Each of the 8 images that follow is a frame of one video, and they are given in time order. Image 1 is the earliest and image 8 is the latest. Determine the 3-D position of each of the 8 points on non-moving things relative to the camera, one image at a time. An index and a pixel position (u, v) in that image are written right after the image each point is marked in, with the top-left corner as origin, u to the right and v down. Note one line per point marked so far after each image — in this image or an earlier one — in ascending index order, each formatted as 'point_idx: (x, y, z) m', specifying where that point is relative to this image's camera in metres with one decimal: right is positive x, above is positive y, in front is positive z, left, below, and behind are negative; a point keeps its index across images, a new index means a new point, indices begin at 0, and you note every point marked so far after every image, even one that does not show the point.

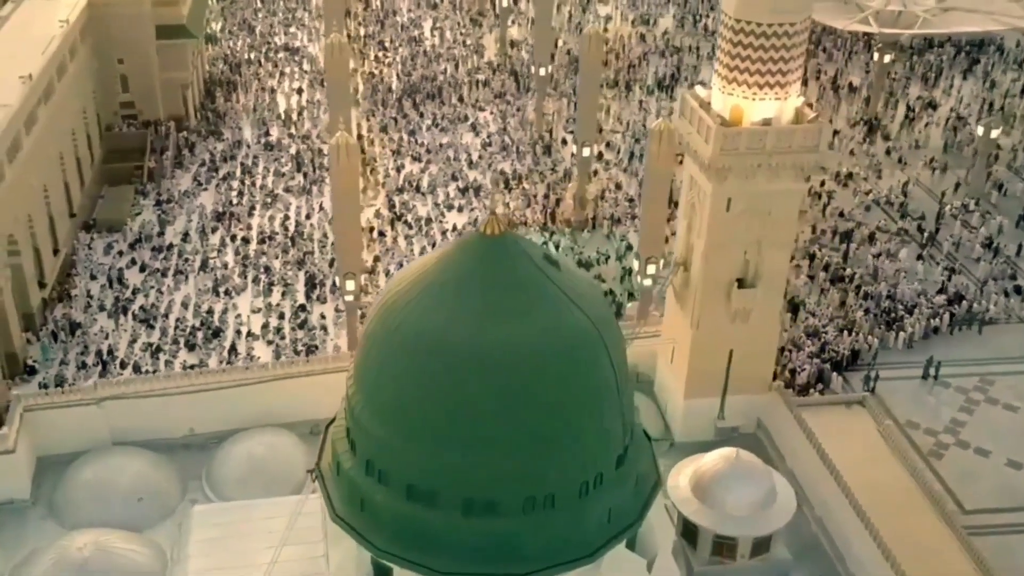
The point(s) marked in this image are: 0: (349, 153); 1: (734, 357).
0: (-2.3, +1.9, +16.2) m
1: (+2.5, -0.8, +13.2) m
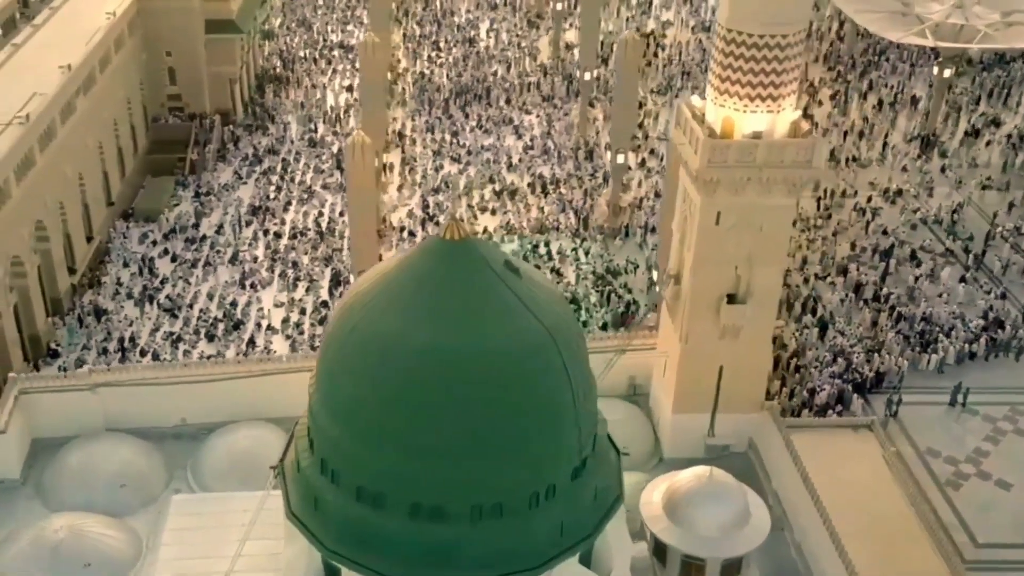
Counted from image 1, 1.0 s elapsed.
0: (-2.1, +1.9, +16.3) m
1: (+2.4, -1.0, +12.9) m
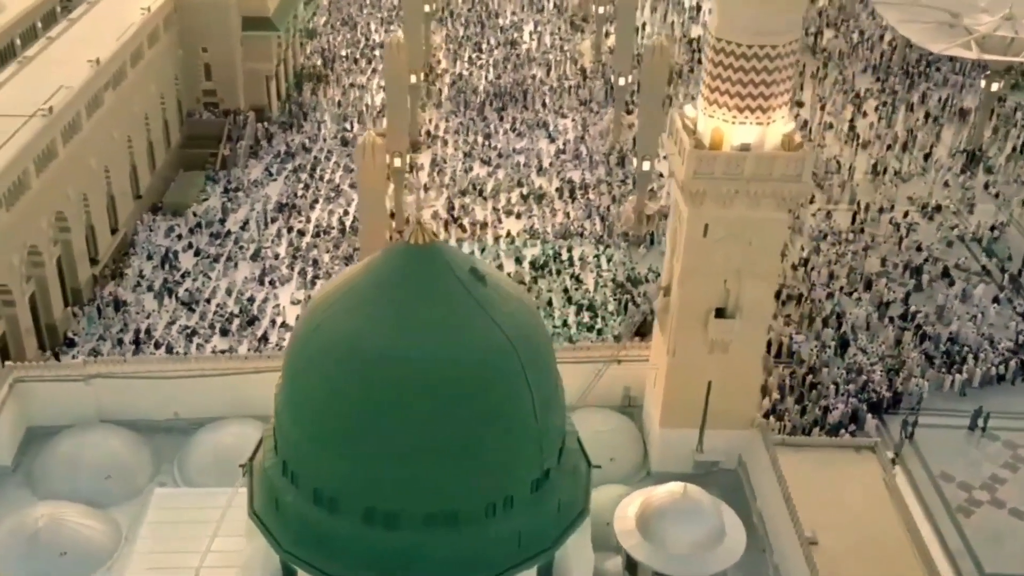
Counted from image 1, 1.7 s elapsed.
0: (-1.9, +1.9, +16.3) m
1: (+2.2, -1.1, +12.7) m
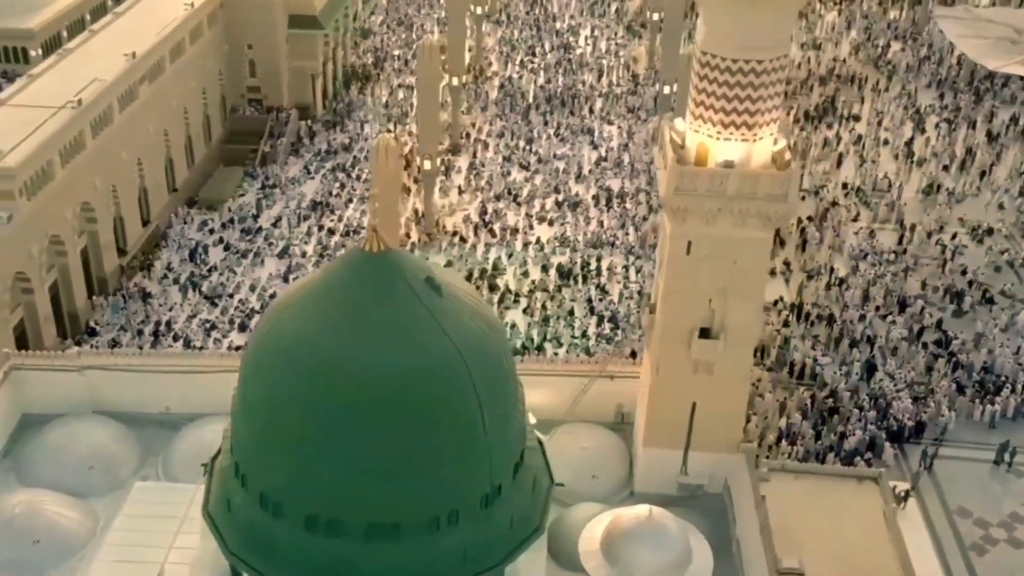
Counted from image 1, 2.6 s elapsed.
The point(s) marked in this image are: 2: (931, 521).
0: (-1.8, +1.9, +16.3) m
1: (+2.0, -1.3, +12.3) m
2: (+5.8, -3.2, +15.8) m
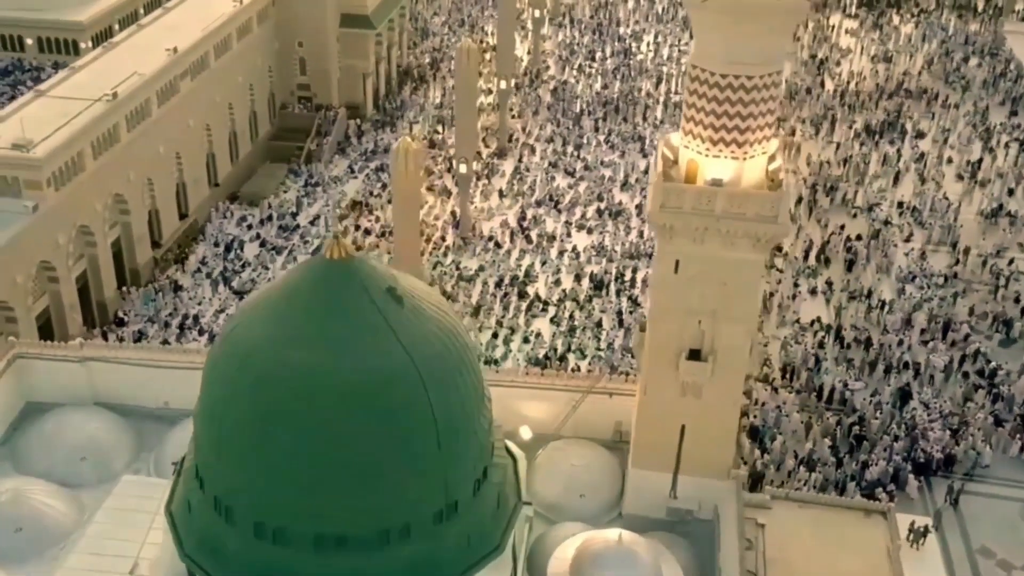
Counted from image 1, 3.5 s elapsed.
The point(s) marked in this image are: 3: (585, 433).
0: (-1.5, +1.8, +16.2) m
1: (+1.8, -1.5, +11.9) m
2: (+5.8, -3.6, +15.1) m
3: (+0.9, -1.7, +13.6) m
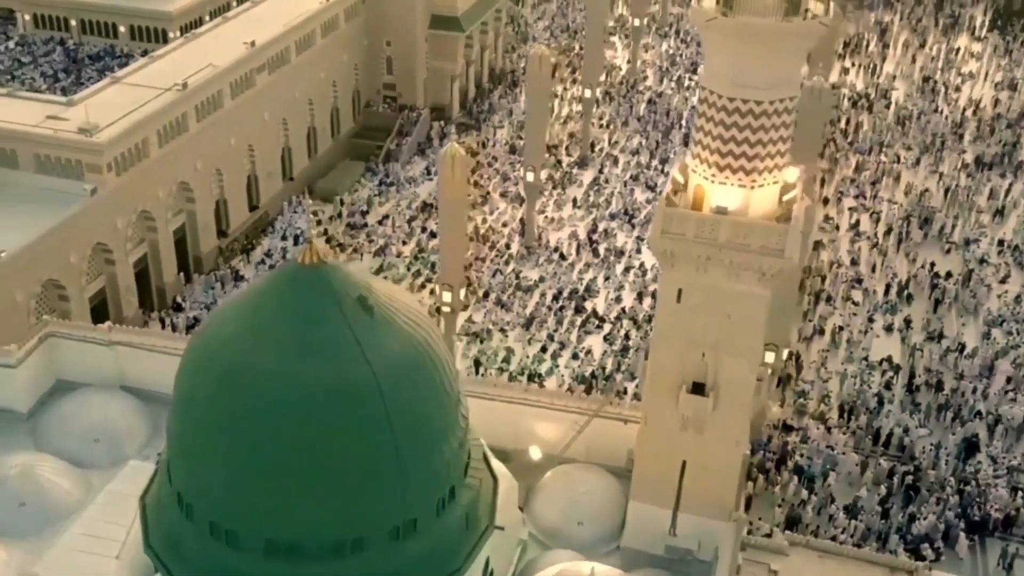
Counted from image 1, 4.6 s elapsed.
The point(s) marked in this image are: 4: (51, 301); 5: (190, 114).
0: (-0.8, +1.7, +16.0) m
1: (+1.7, -1.8, +11.4) m
2: (+5.9, -4.2, +14.1) m
3: (+1.0, -2.0, +13.2) m
4: (-6.5, -0.2, +16.1) m
5: (-5.2, +2.8, +18.3) m
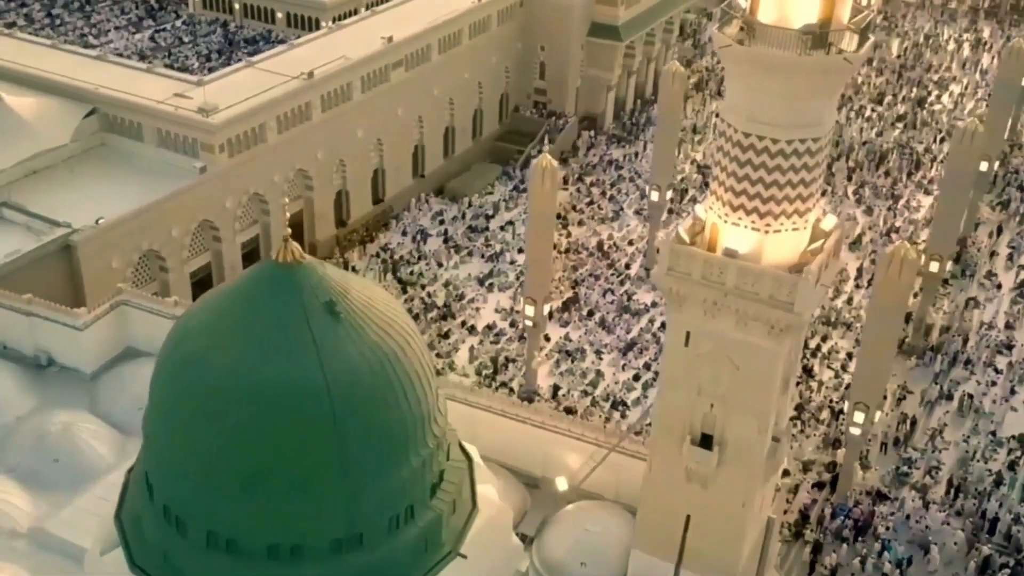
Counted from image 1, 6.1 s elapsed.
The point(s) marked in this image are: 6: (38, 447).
0: (+0.5, +1.5, +15.6) m
1: (+1.6, -2.2, +10.6) m
2: (+5.9, -5.1, +12.5) m
3: (+1.2, -2.3, +12.5) m
4: (-5.3, +0.3, +16.7) m
5: (-3.2, +3.0, +18.7) m
6: (-5.3, -1.8, +12.8) m
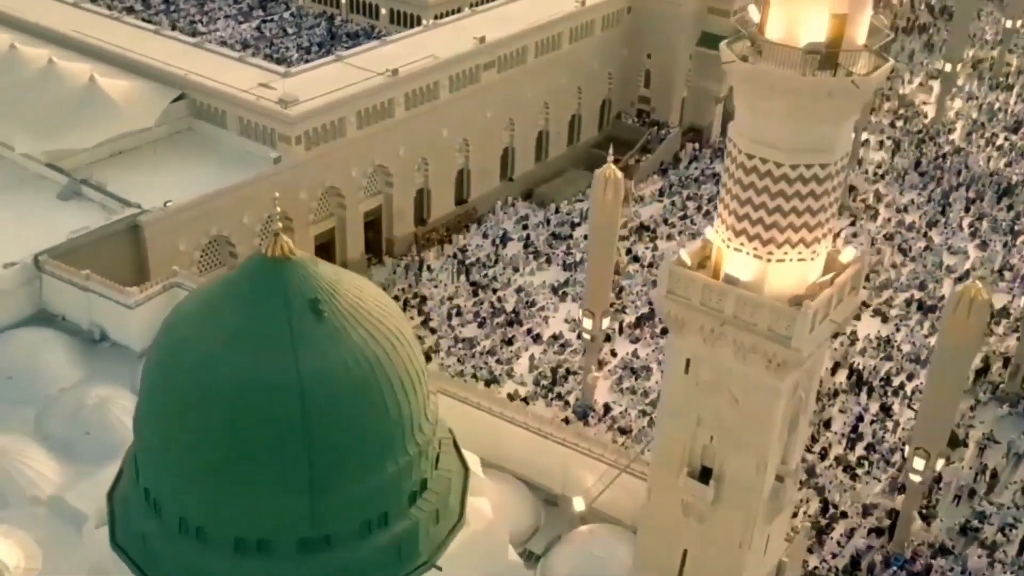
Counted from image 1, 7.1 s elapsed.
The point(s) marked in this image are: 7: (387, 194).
0: (+1.3, +1.3, +15.2) m
1: (+1.5, -2.4, +10.1) m
2: (+5.8, -5.7, +11.4) m
3: (+1.4, -2.5, +12.0) m
4: (-4.3, +0.5, +17.1) m
5: (-1.8, +3.1, +18.7) m
6: (-5.0, -1.5, +13.1) m
7: (-2.1, +1.6, +19.6) m
